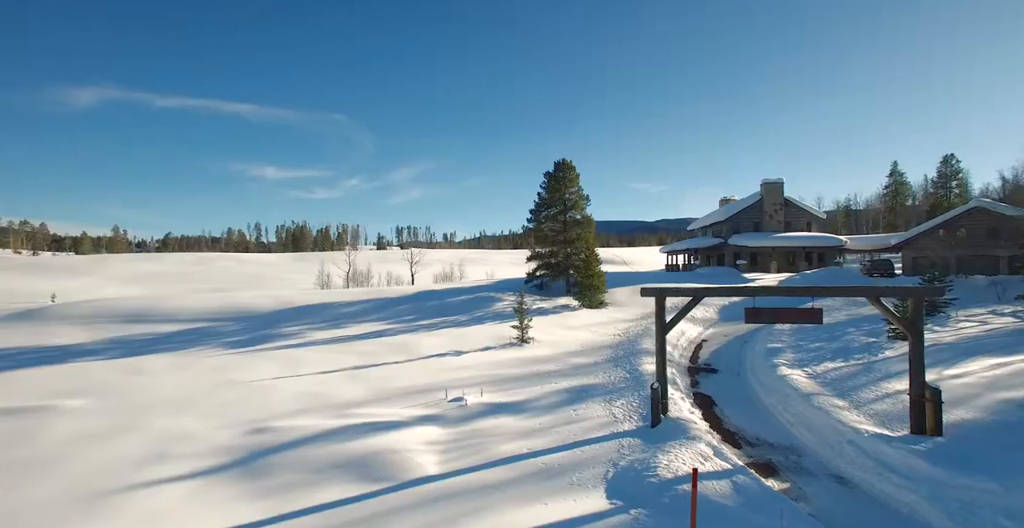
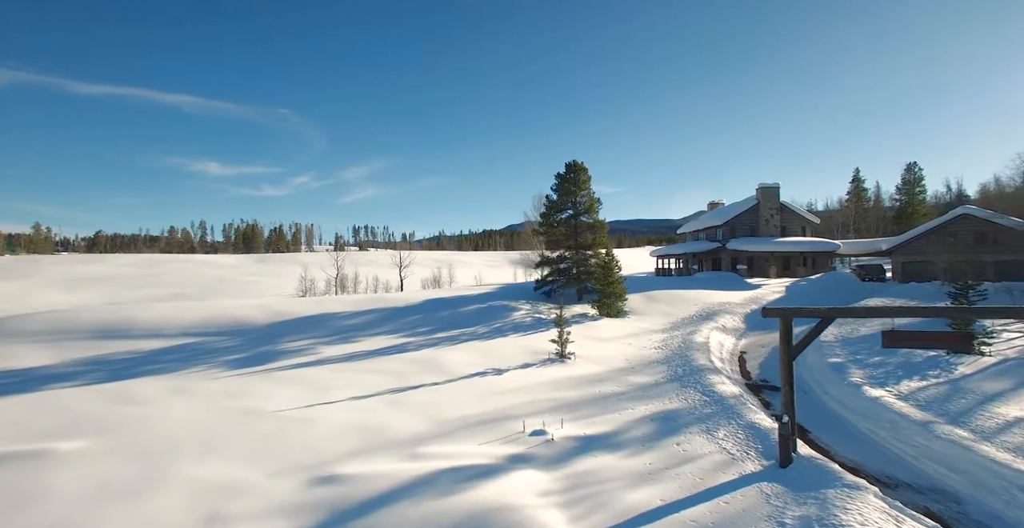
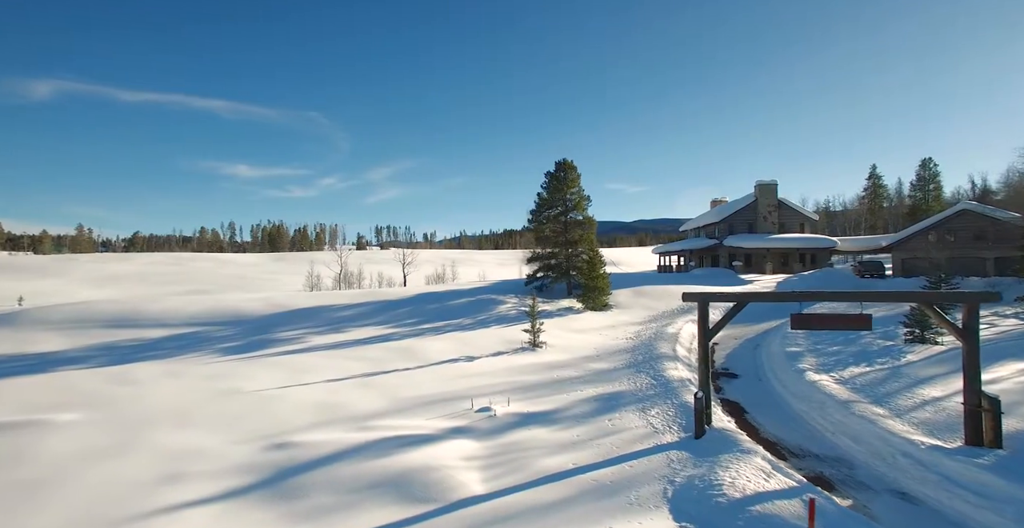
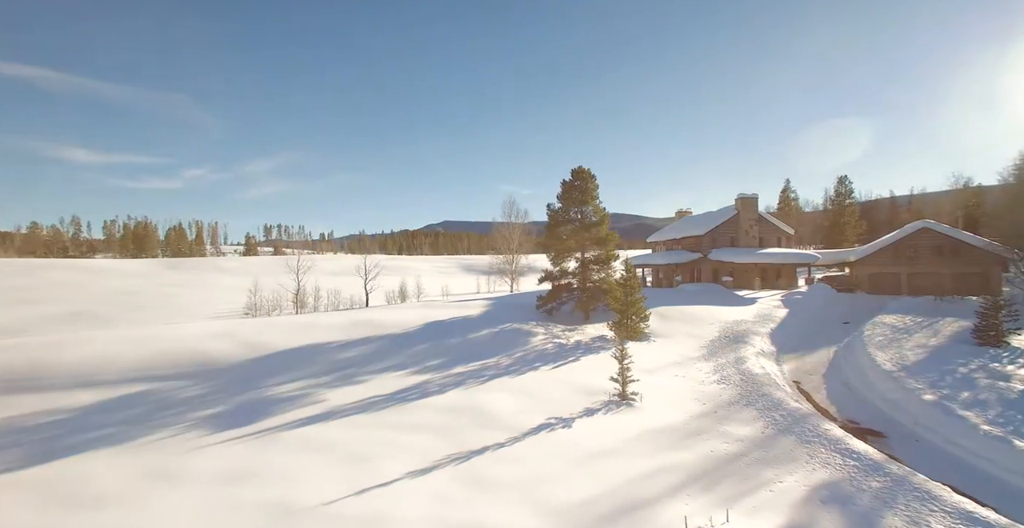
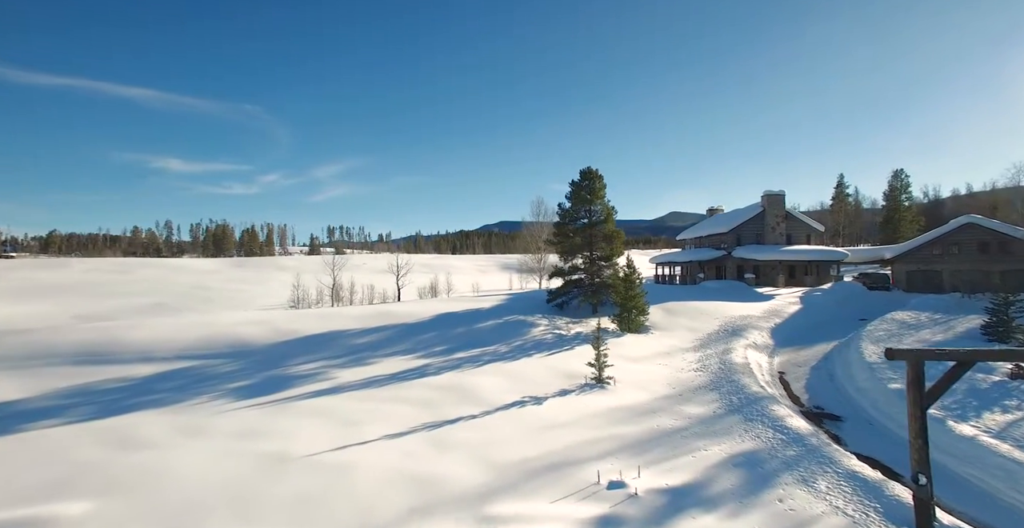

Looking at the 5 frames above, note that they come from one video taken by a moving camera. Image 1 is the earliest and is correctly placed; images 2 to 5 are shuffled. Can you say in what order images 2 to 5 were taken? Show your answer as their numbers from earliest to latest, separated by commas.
3, 2, 5, 4
